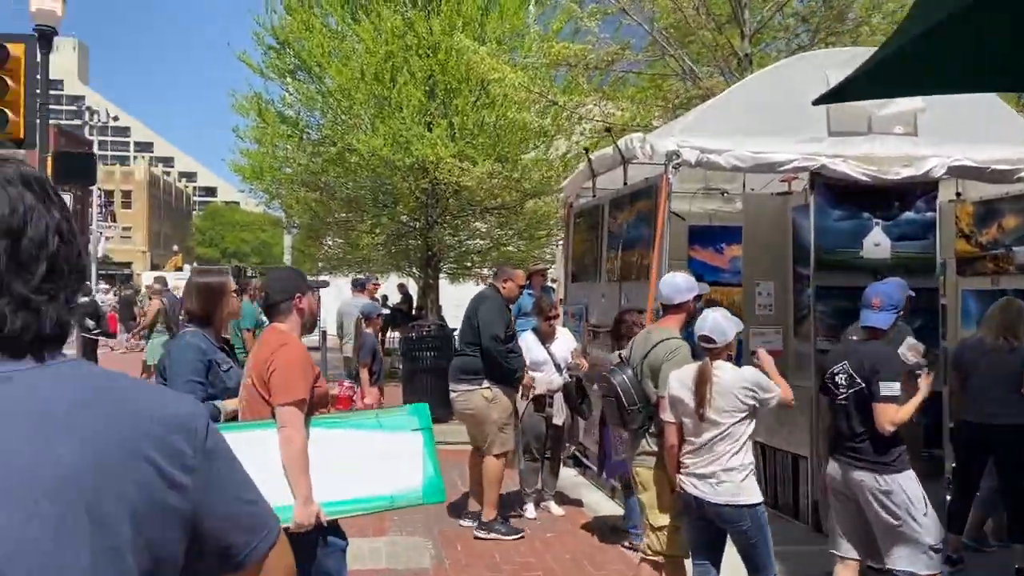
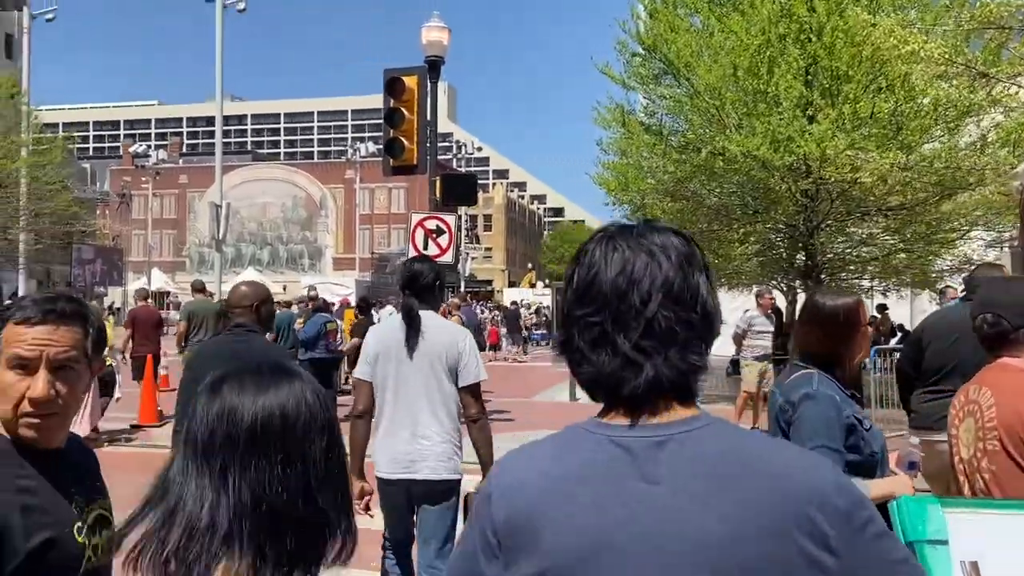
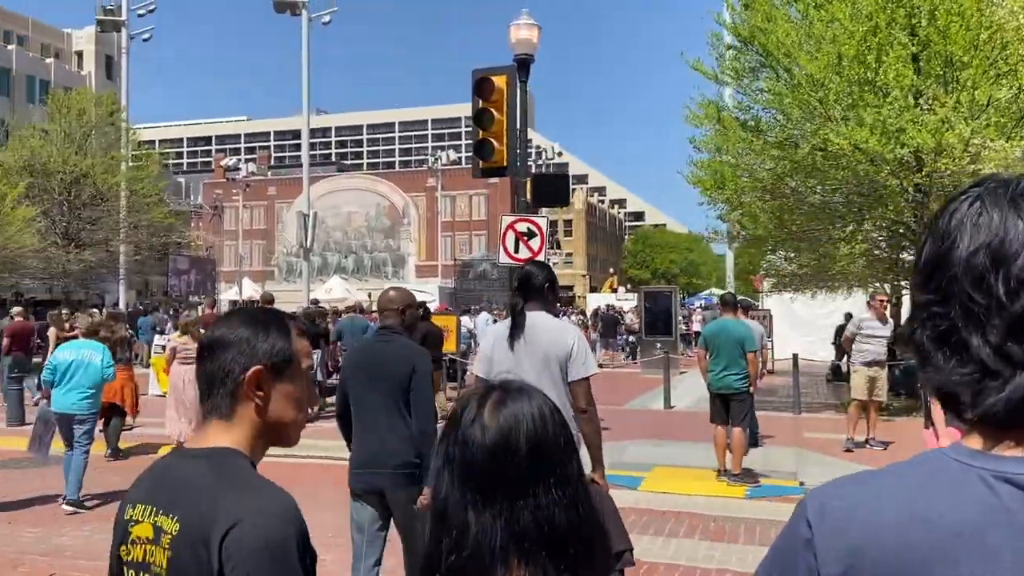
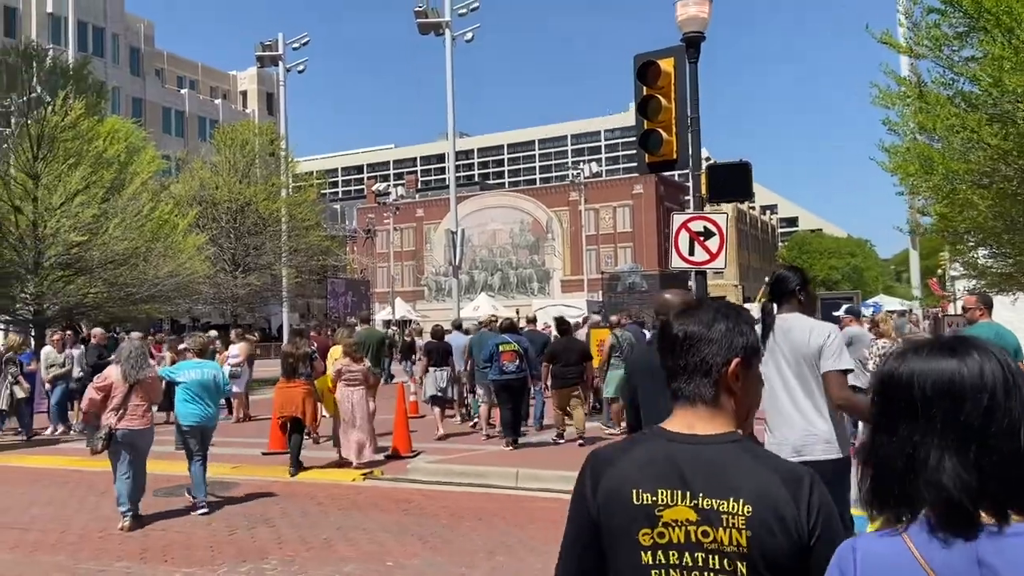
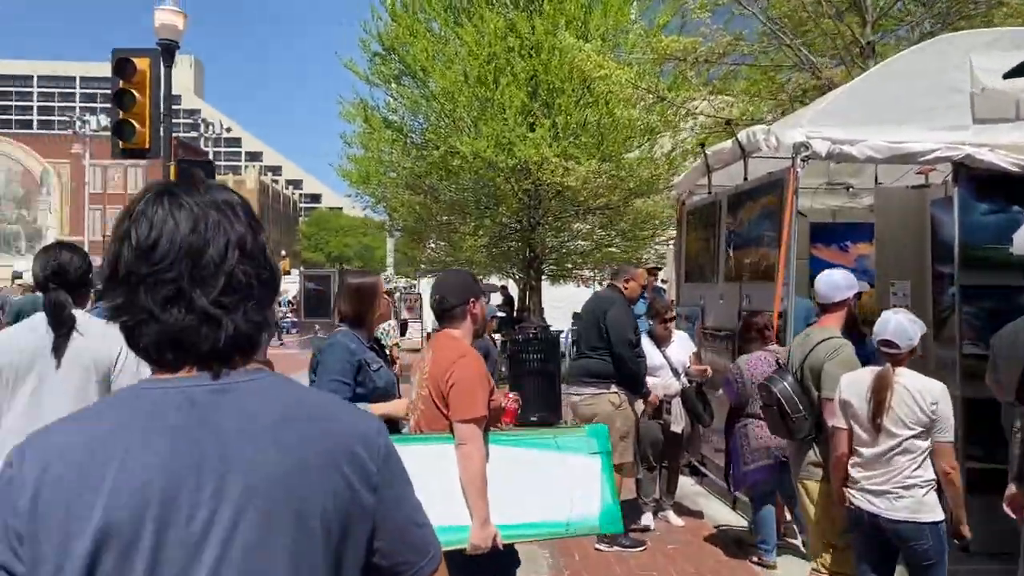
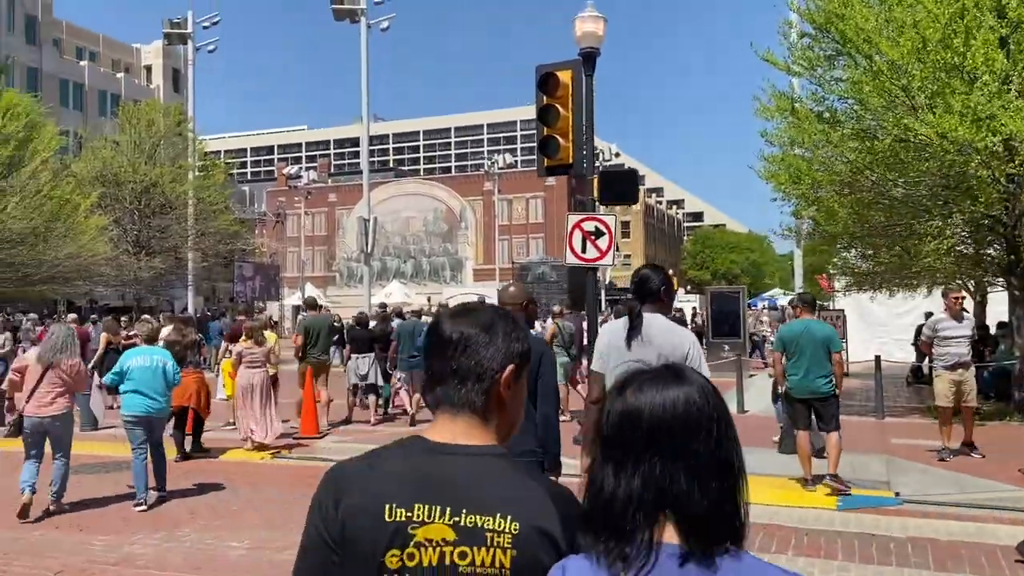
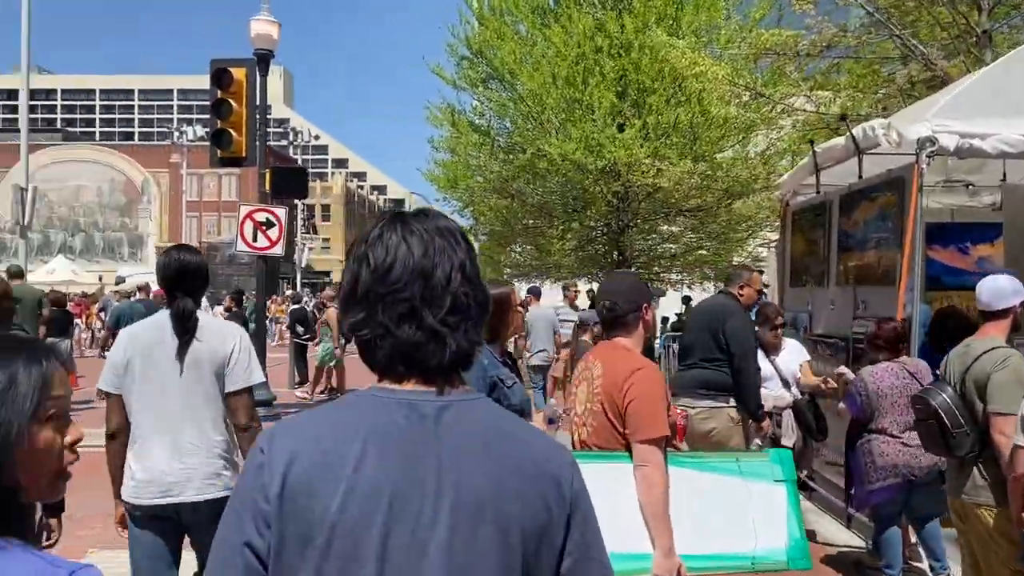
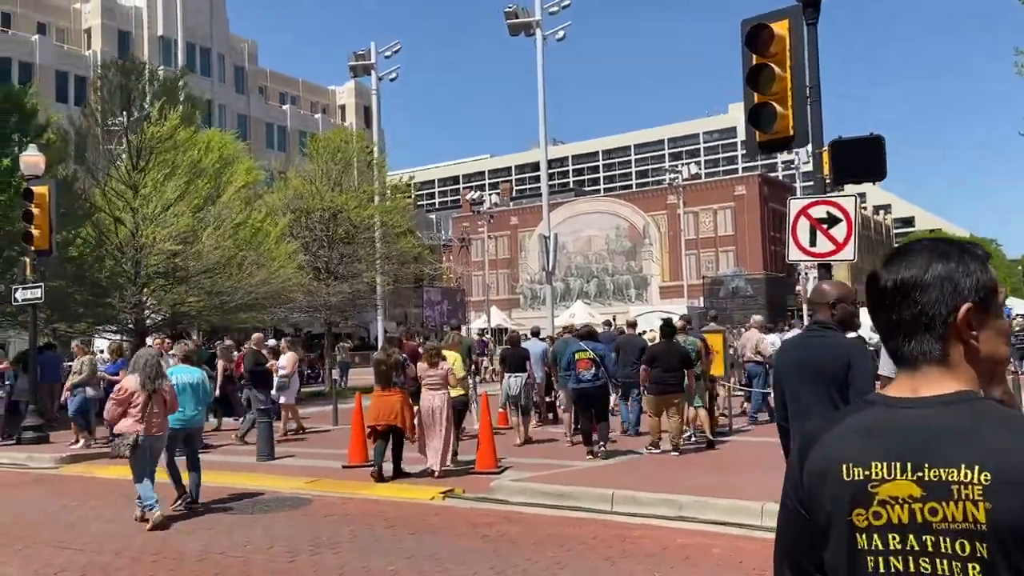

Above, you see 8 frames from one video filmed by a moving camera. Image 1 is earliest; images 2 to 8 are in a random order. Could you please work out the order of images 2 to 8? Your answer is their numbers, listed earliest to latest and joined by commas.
5, 7, 2, 3, 6, 4, 8
